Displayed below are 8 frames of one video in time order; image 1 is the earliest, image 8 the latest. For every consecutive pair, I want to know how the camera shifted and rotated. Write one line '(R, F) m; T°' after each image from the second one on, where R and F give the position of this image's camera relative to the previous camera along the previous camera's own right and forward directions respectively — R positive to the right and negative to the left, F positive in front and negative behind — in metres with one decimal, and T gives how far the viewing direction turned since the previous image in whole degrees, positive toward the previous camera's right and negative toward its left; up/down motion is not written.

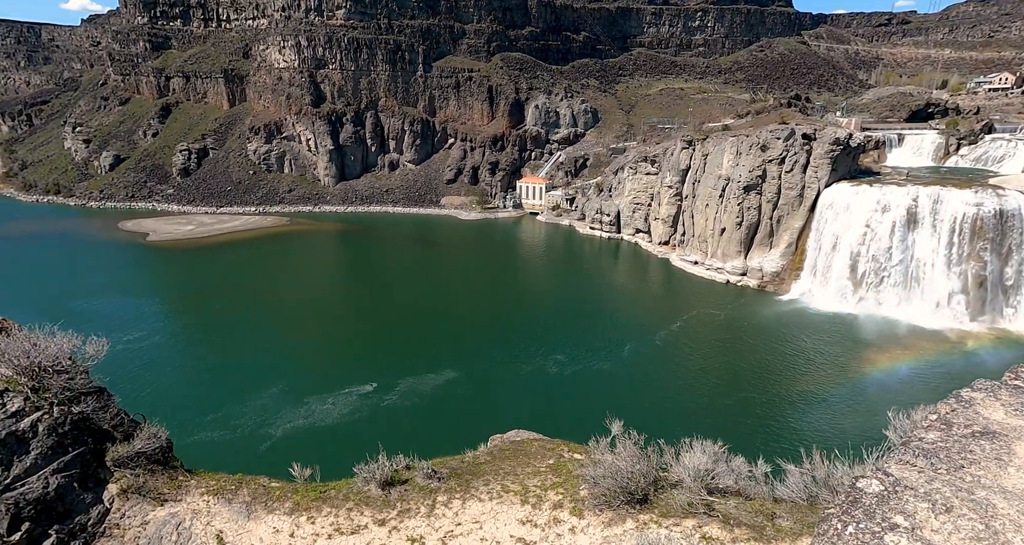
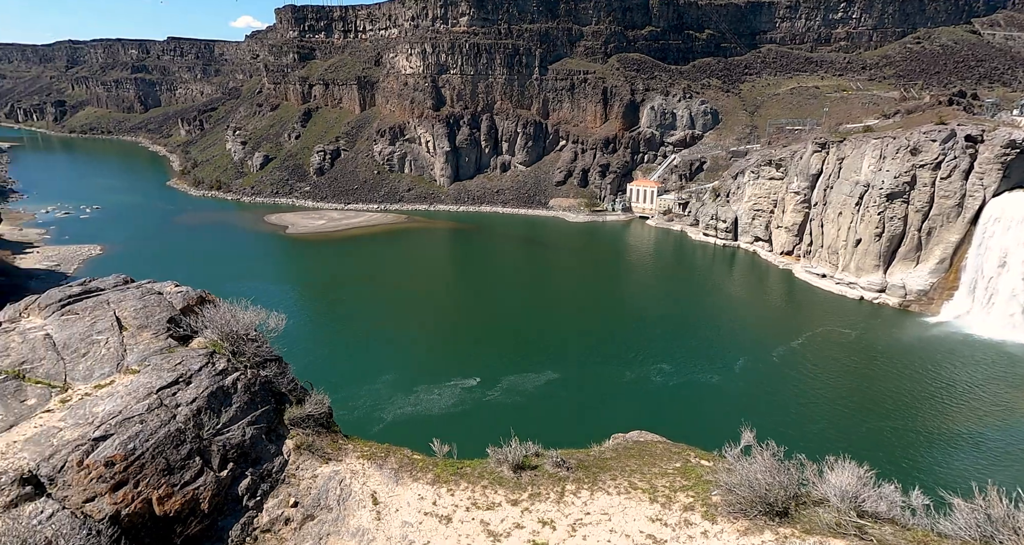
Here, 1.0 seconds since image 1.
(-0.4, -0.6) m; -11°
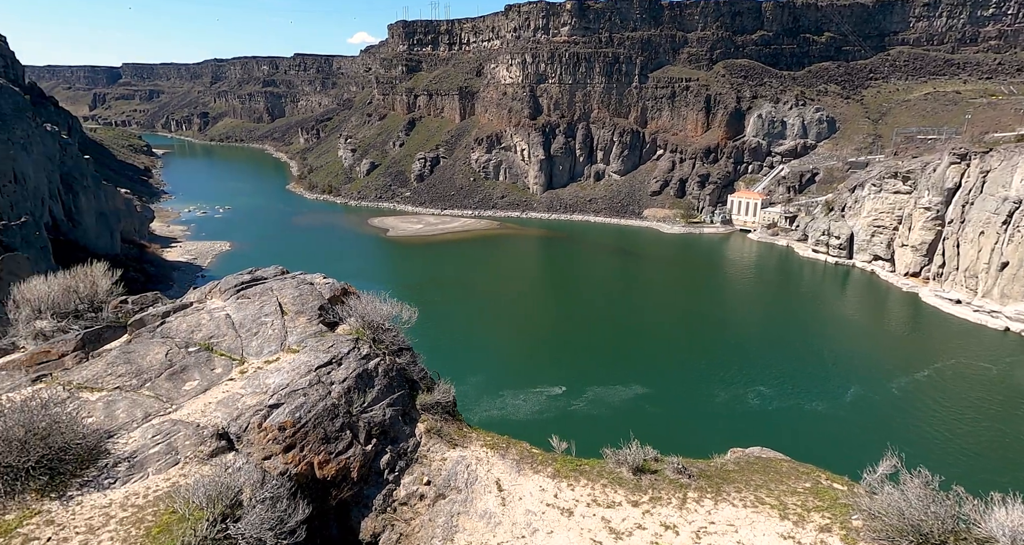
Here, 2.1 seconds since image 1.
(-0.5, -0.5) m; -10°
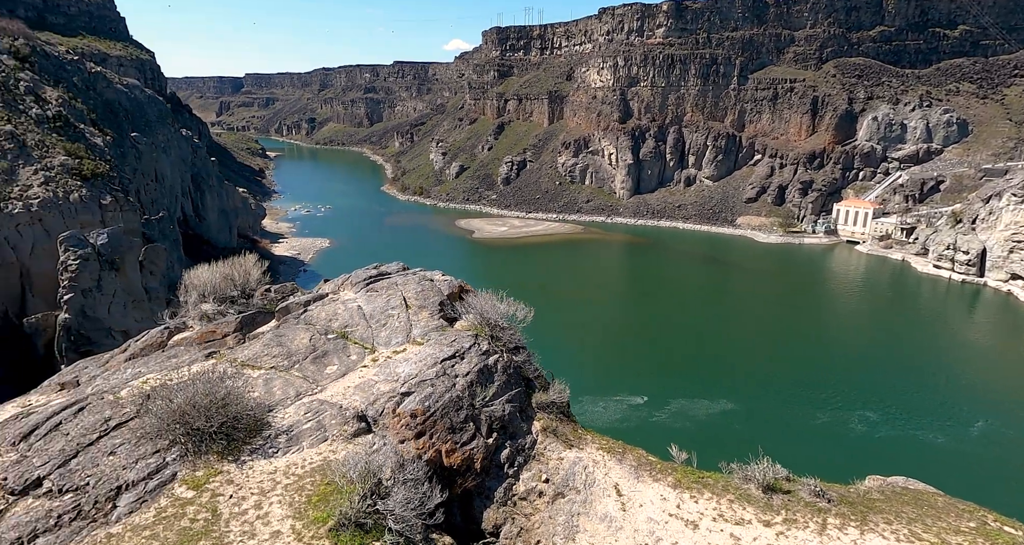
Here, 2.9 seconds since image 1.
(-0.4, 0.0) m; -10°
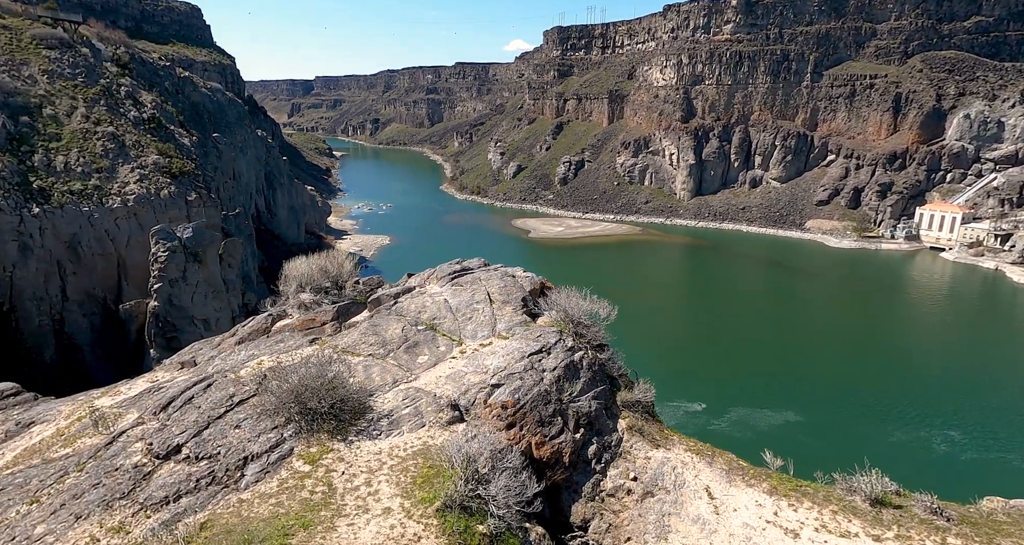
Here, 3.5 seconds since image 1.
(-0.3, -0.1) m; -7°
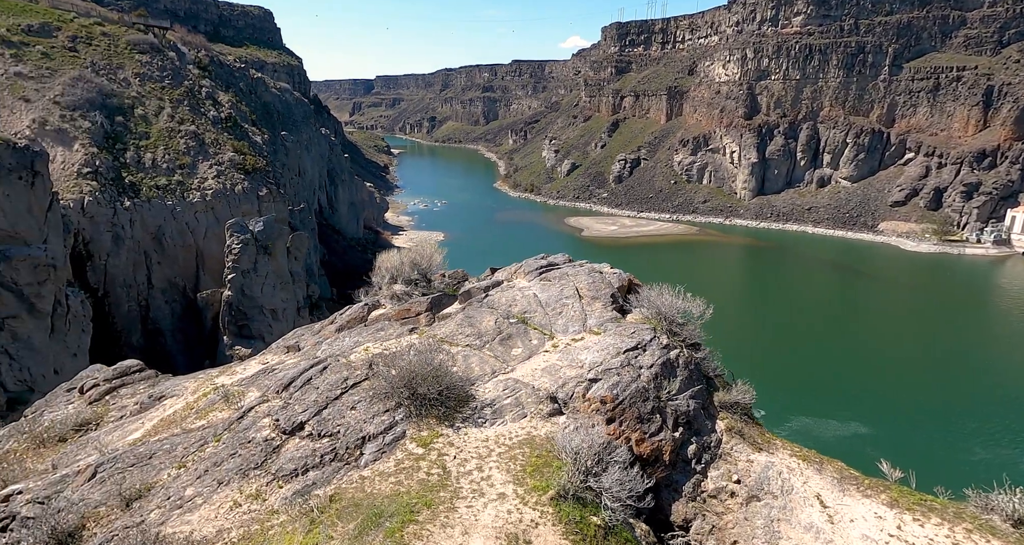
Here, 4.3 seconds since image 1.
(-0.4, -0.1) m; -7°
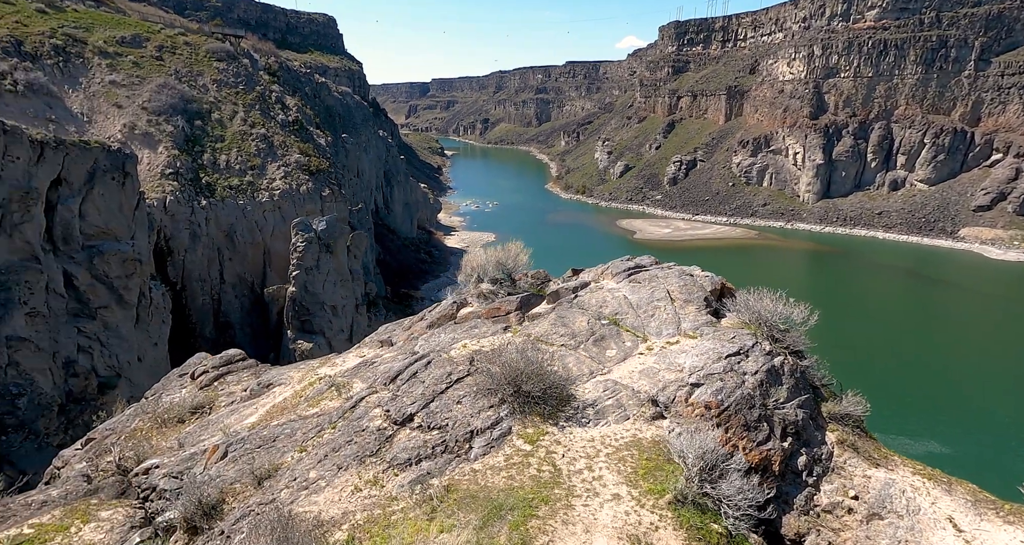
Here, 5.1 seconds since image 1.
(-0.4, 0.0) m; -7°
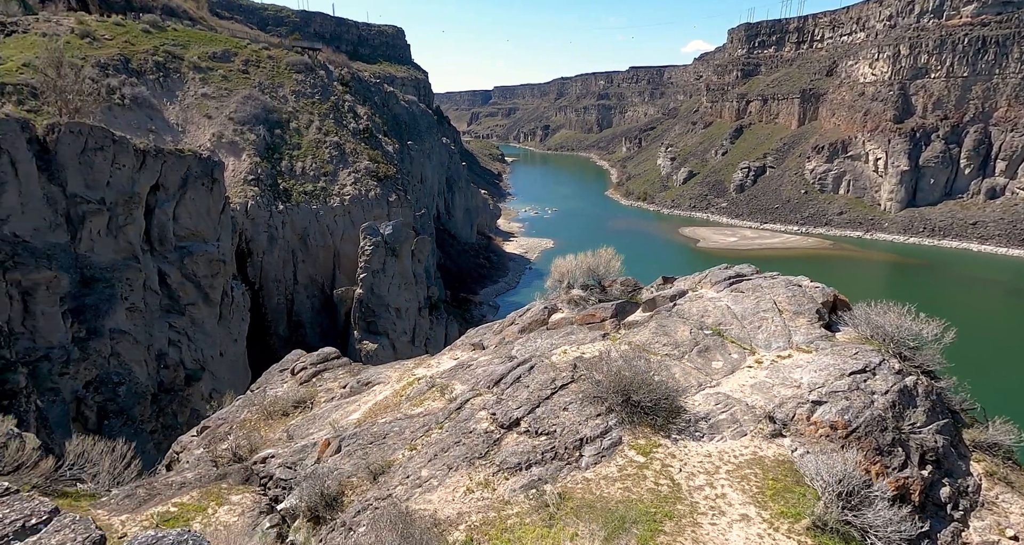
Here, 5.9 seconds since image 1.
(-0.4, +0.1) m; -8°
